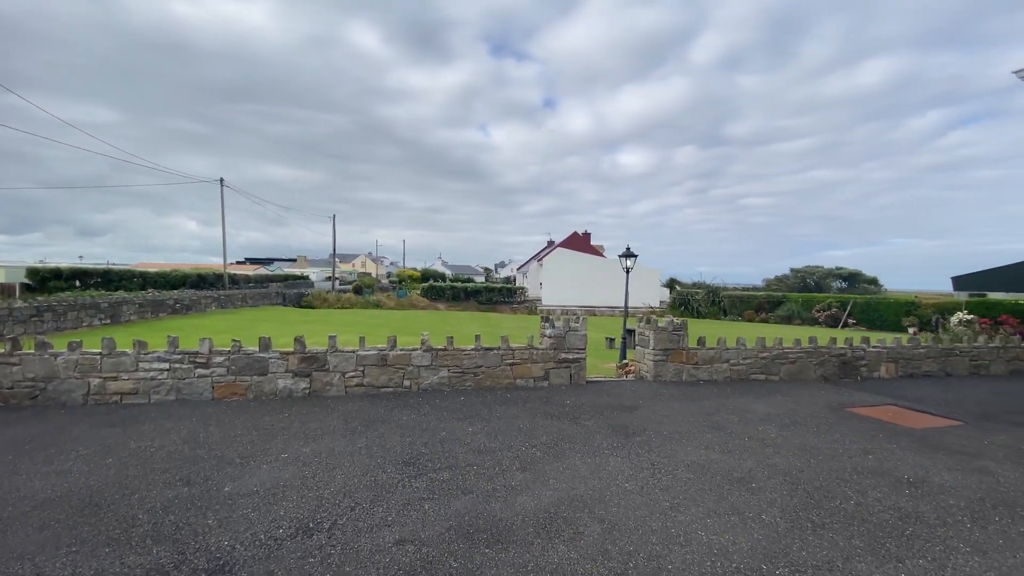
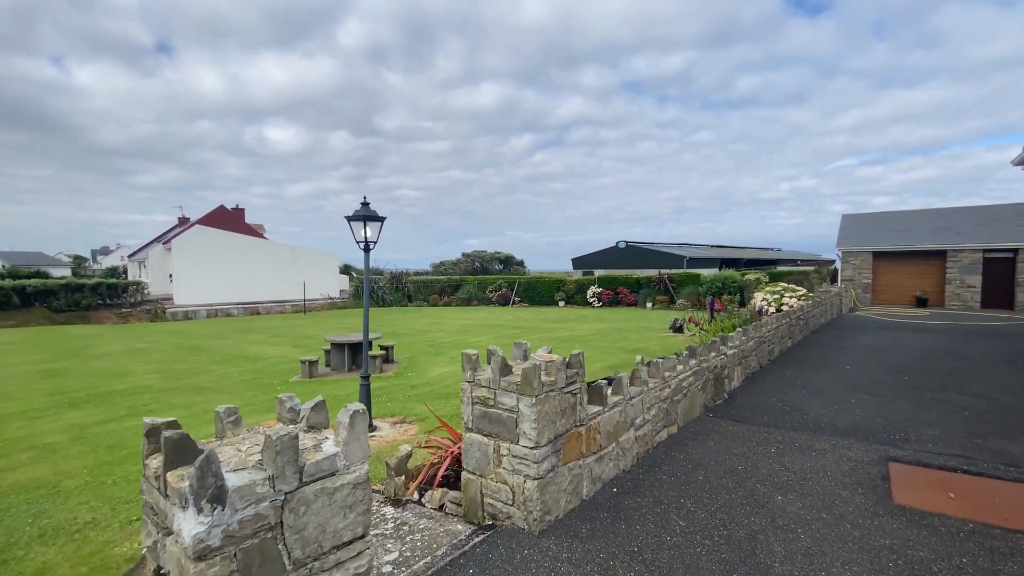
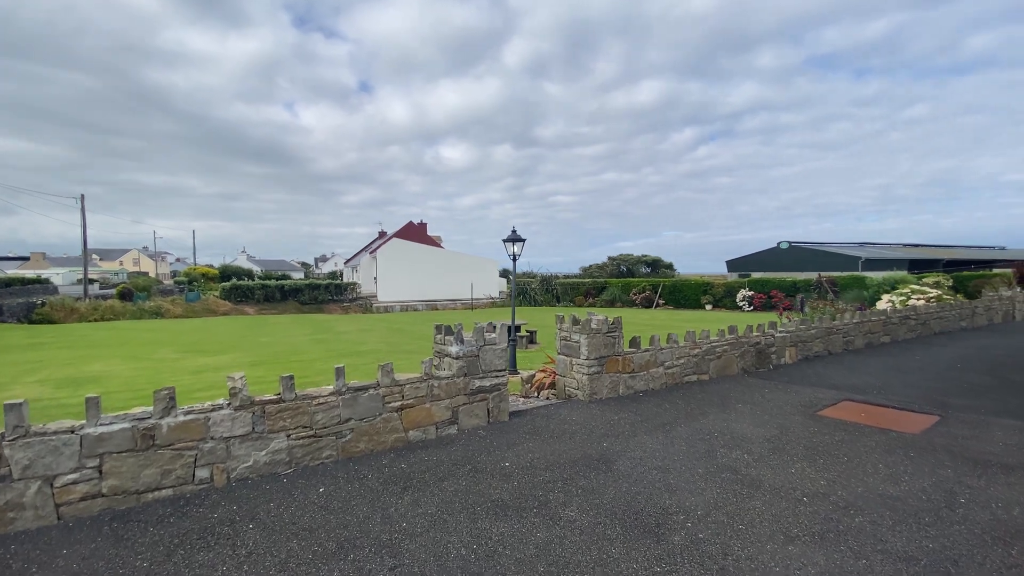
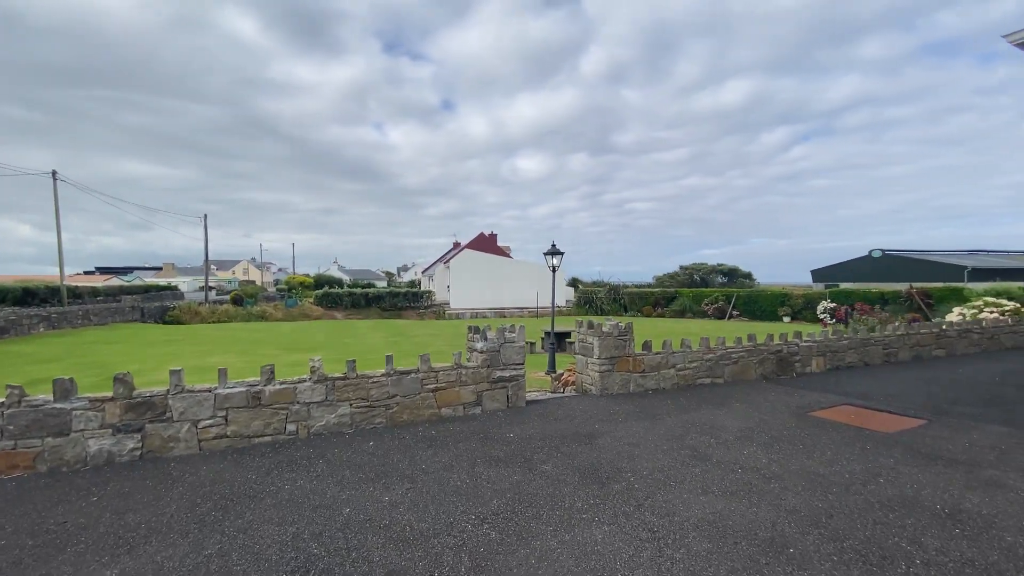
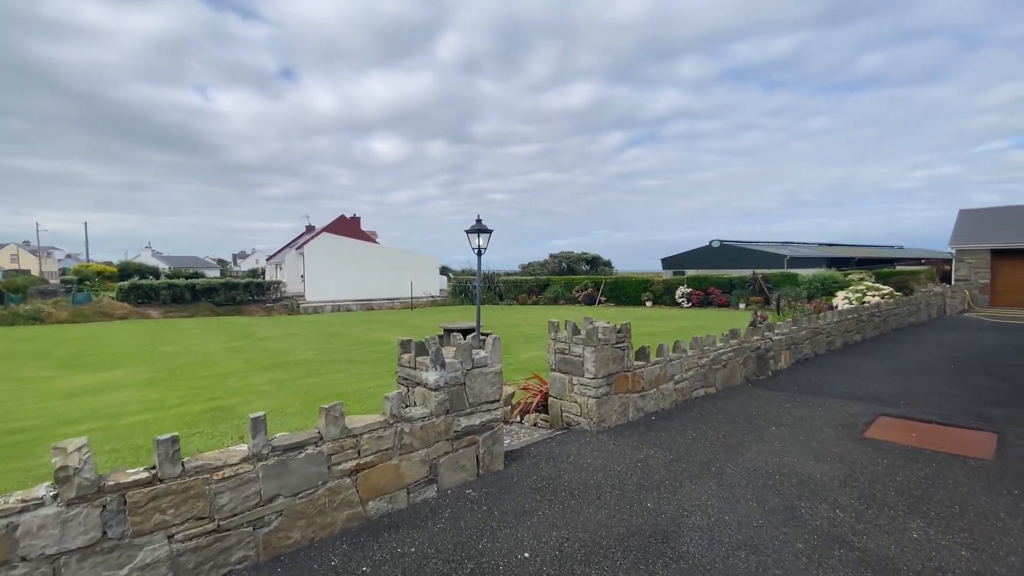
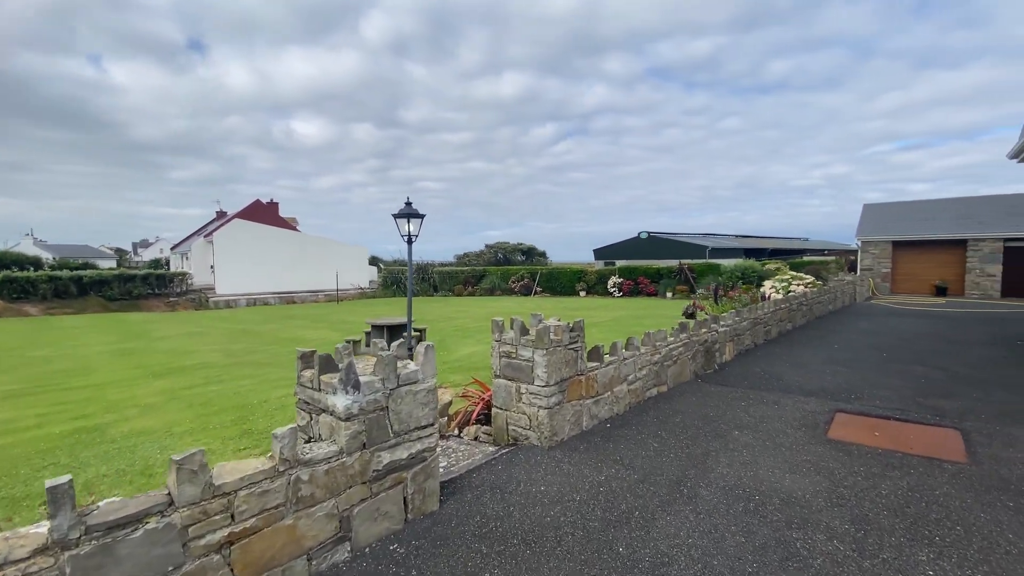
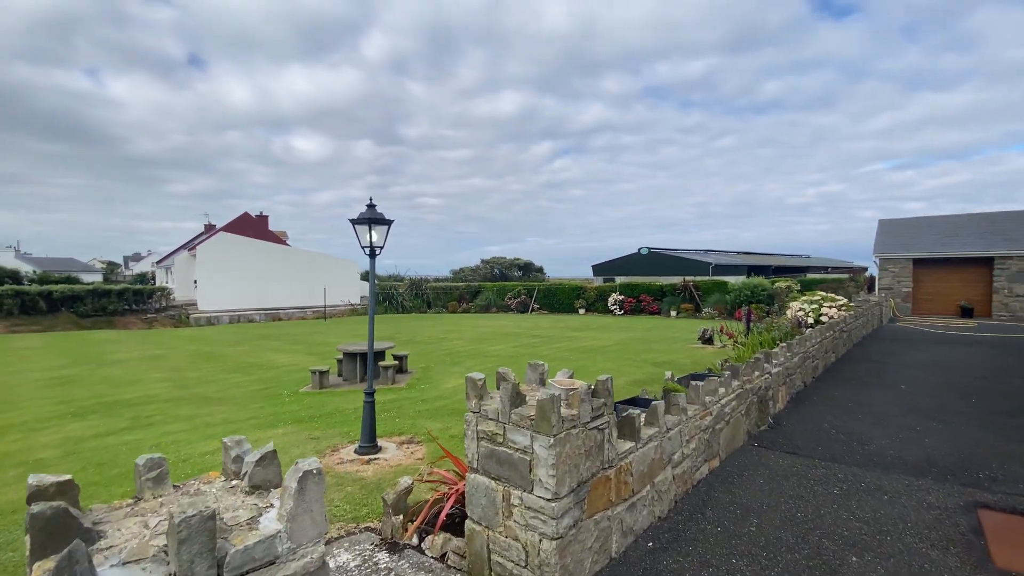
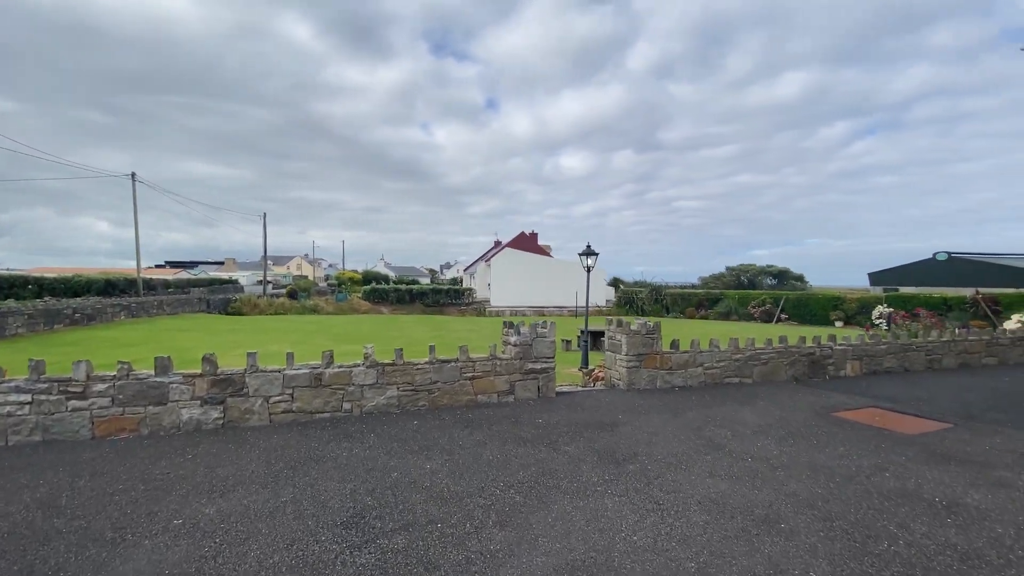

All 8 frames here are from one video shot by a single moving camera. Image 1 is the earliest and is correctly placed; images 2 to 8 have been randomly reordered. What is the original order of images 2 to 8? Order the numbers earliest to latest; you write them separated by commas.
8, 4, 3, 5, 6, 2, 7
